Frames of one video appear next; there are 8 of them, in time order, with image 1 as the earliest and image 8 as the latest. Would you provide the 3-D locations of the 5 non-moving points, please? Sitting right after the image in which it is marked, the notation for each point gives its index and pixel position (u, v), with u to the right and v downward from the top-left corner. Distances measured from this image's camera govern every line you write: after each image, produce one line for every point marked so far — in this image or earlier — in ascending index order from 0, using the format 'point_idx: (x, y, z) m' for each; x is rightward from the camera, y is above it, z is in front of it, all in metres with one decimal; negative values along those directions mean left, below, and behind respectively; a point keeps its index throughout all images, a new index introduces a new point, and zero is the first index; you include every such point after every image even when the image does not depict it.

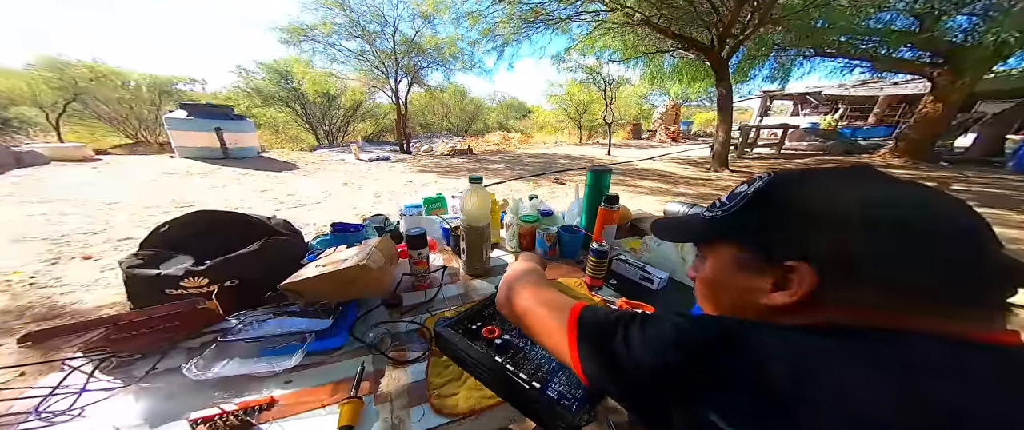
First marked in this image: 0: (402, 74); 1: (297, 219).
0: (-3.0, +3.8, +7.6) m
1: (-2.3, 0.0, +3.2) m
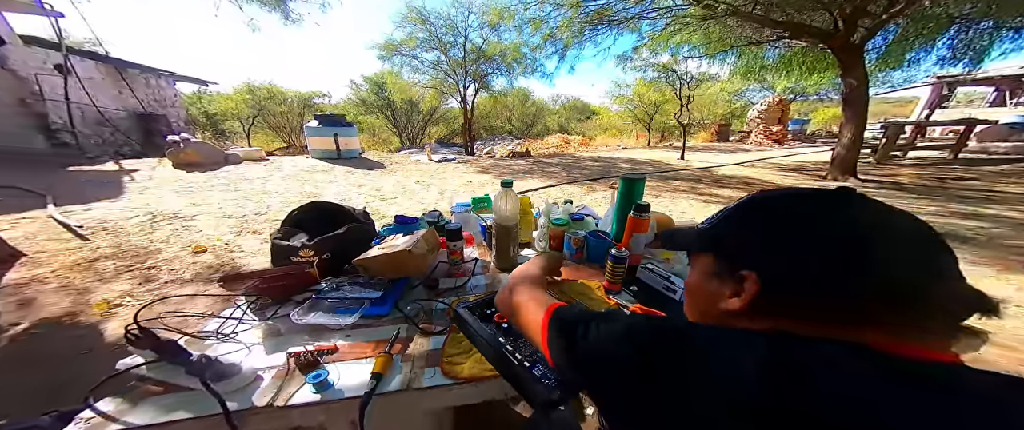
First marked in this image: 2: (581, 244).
0: (-1.2, +3.9, +8.2) m
1: (-1.7, +0.1, +3.8) m
2: (+0.4, -0.2, +1.6) m
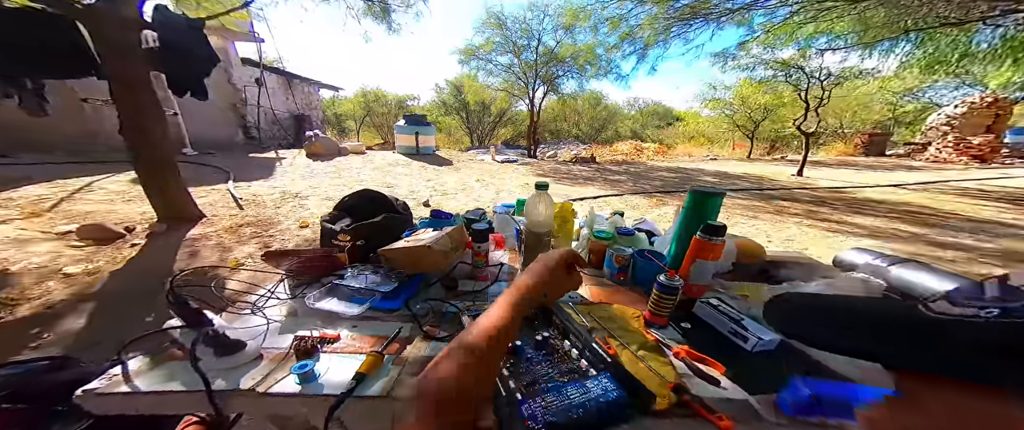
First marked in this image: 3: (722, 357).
0: (+0.8, +3.8, +8.1) m
1: (-1.0, +0.1, +3.9) m
2: (+0.5, -0.2, +1.3) m
3: (+0.7, -0.4, +0.9) m
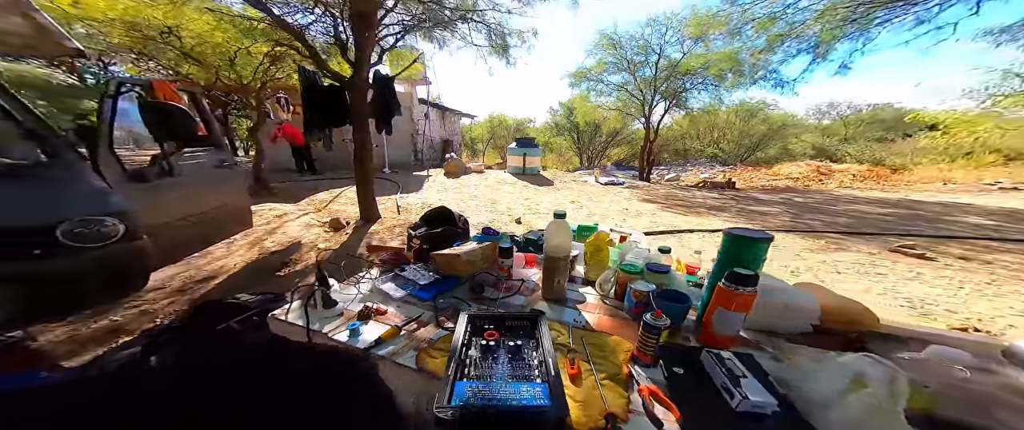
0: (+4.0, +3.0, +7.6) m
1: (+0.3, -0.1, +4.3) m
2: (+0.6, -0.4, +1.2) m
3: (+0.5, -0.5, +0.8) m
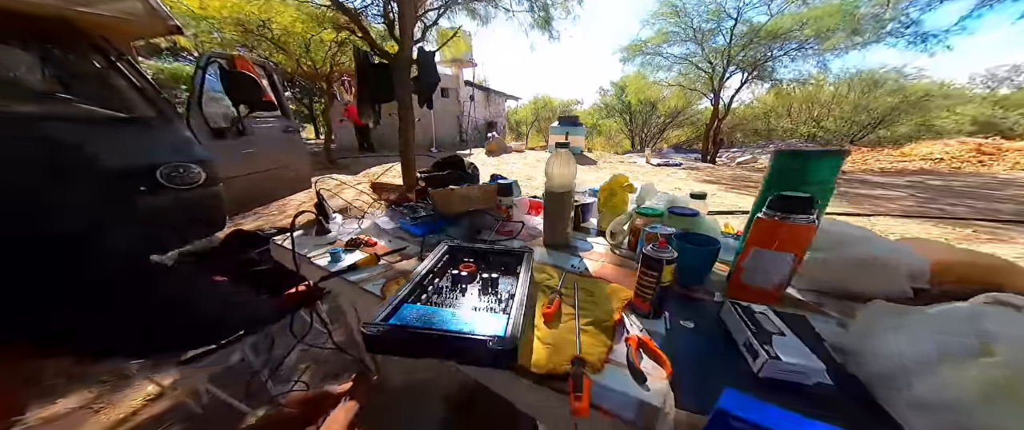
0: (+5.1, +3.3, +6.5) m
1: (+0.7, +0.2, +4.0) m
2: (+0.5, -0.1, +1.0) m
3: (+0.4, -0.3, +0.6) m
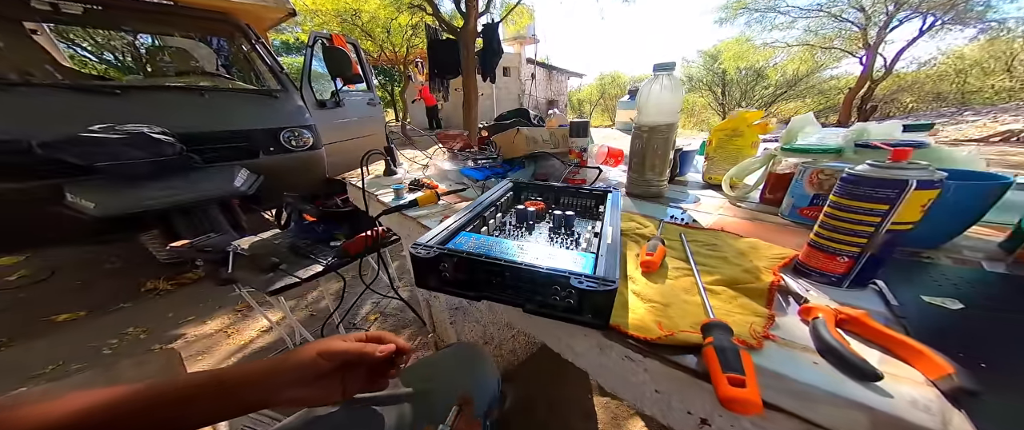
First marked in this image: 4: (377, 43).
0: (+6.4, +3.4, +5.0) m
1: (+1.5, +0.5, +3.6) m
2: (+0.7, 0.0, +0.7) m
3: (+0.5, -0.1, +0.3) m
4: (-3.7, +4.6, +7.4) m
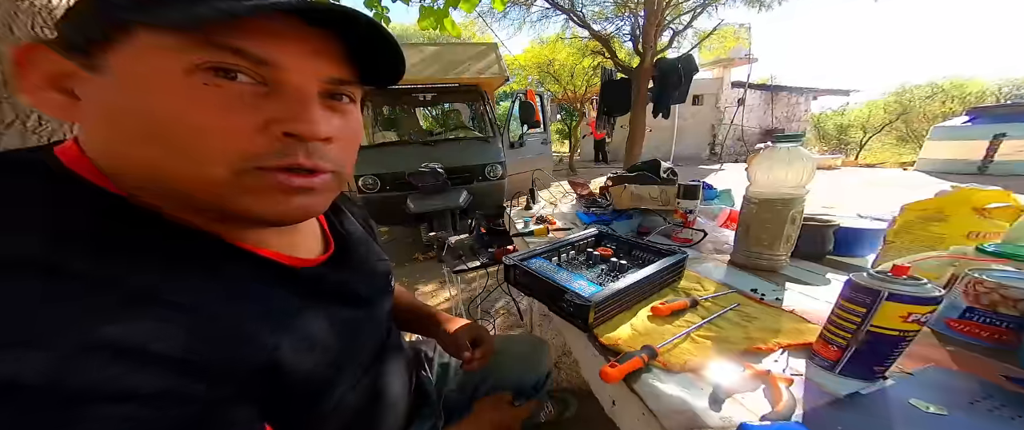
0: (+8.5, +1.7, +1.2) m
1: (+3.1, -0.2, +2.5) m
2: (+0.8, -0.2, +0.5) m
3: (+0.4, -0.3, +0.3) m
4: (+1.6, +4.0, +8.7) m
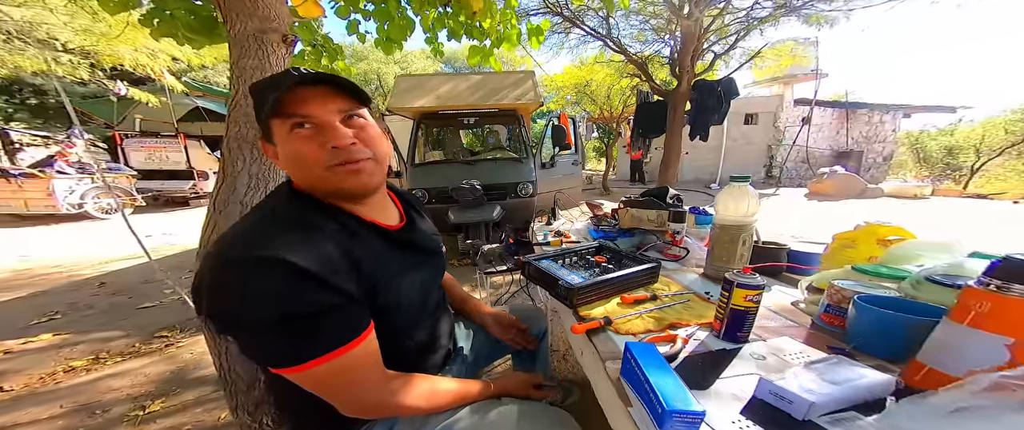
0: (+8.6, +1.3, +0.5) m
1: (+3.4, -0.5, +2.4) m
2: (+0.8, -0.3, +0.7) m
3: (+0.4, -0.3, +0.6) m
4: (+2.8, +3.5, +9.0) m
